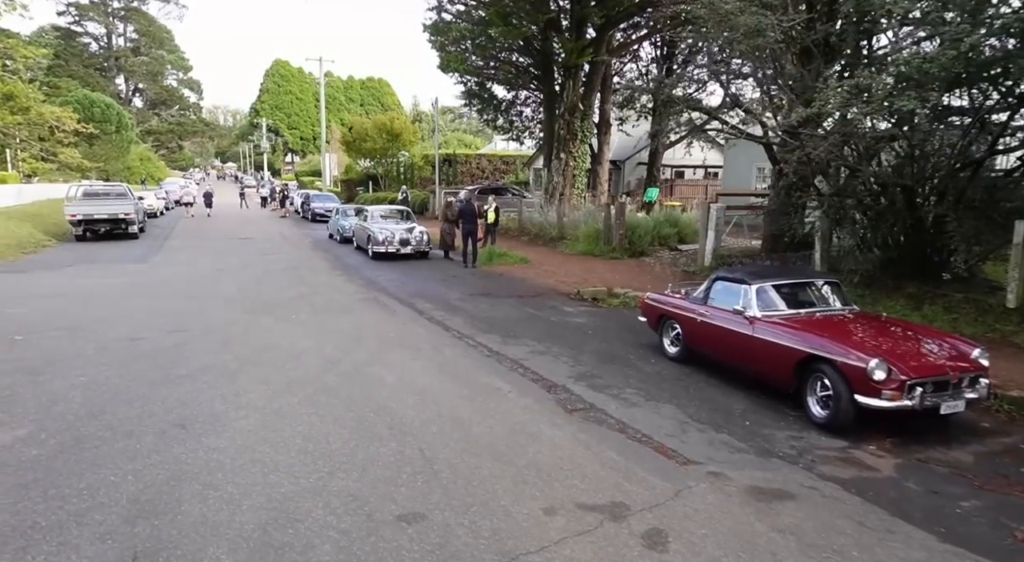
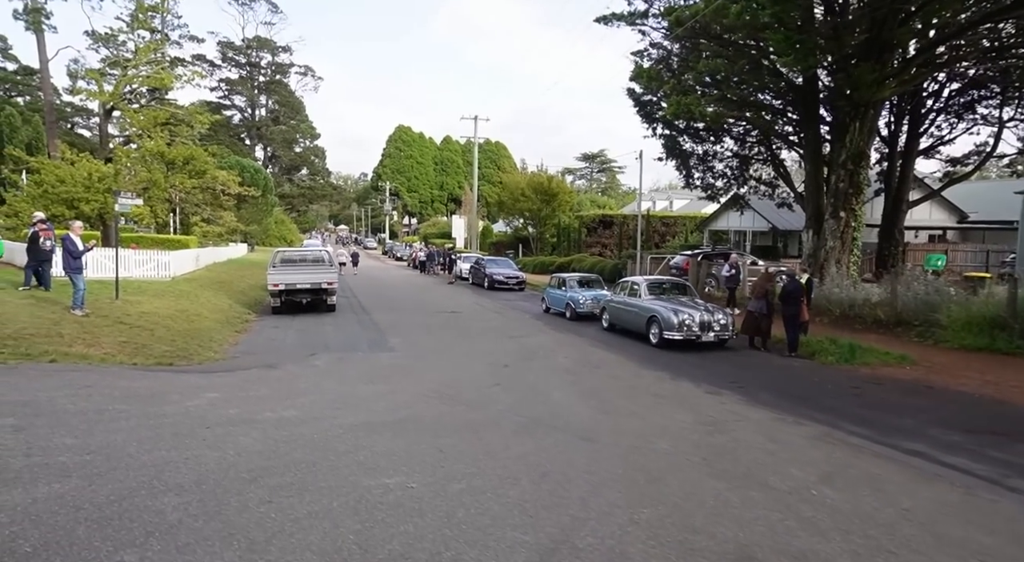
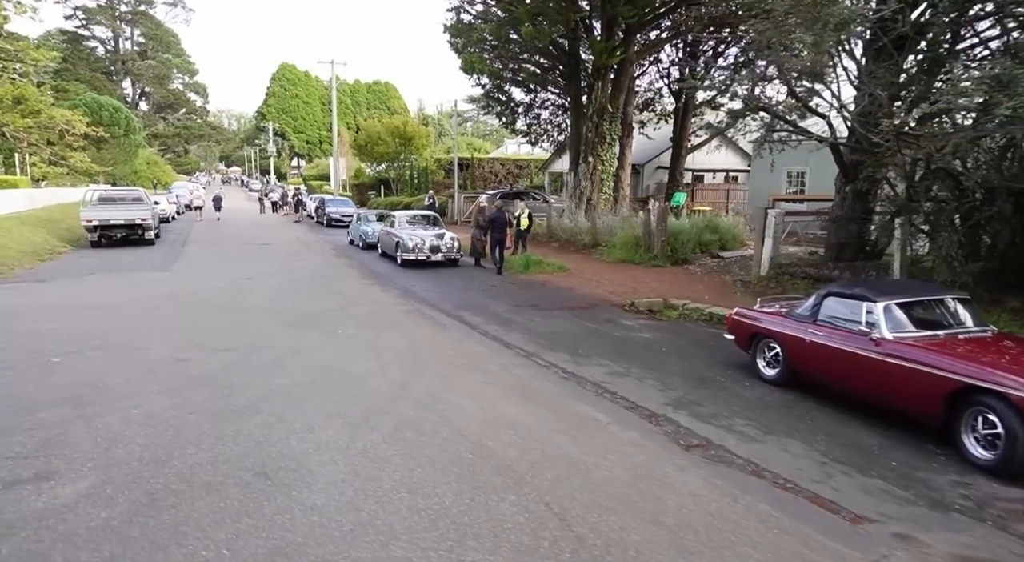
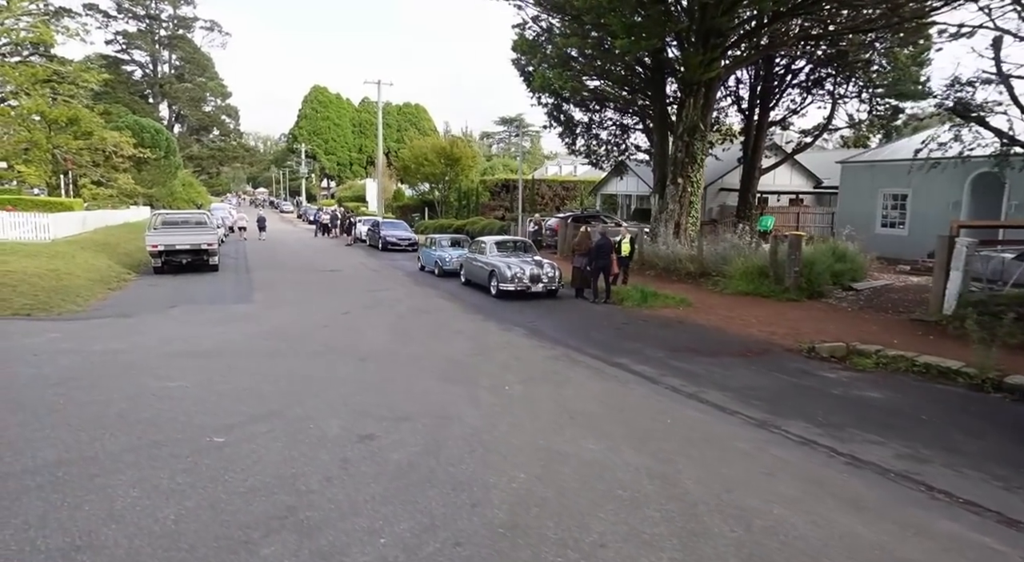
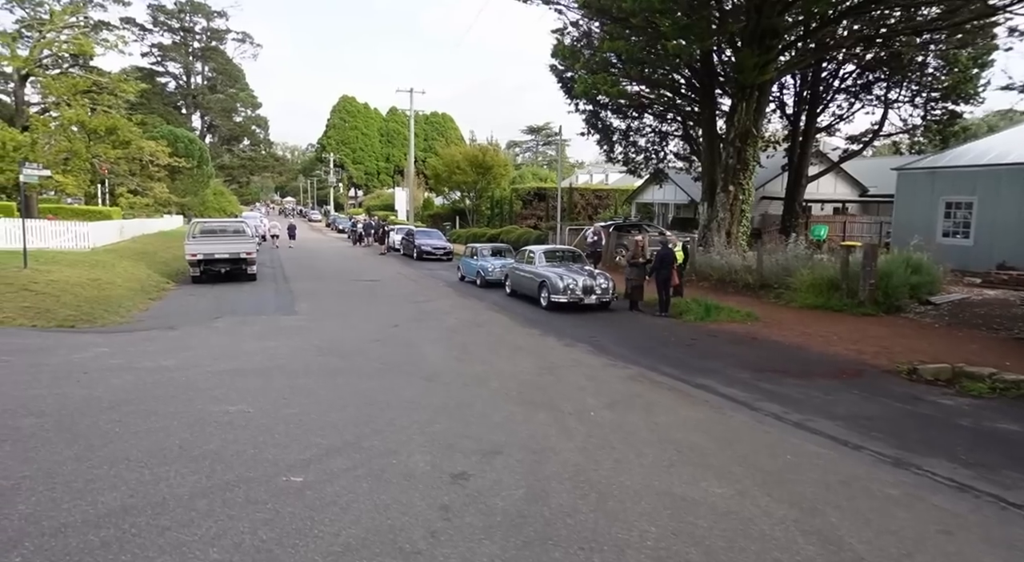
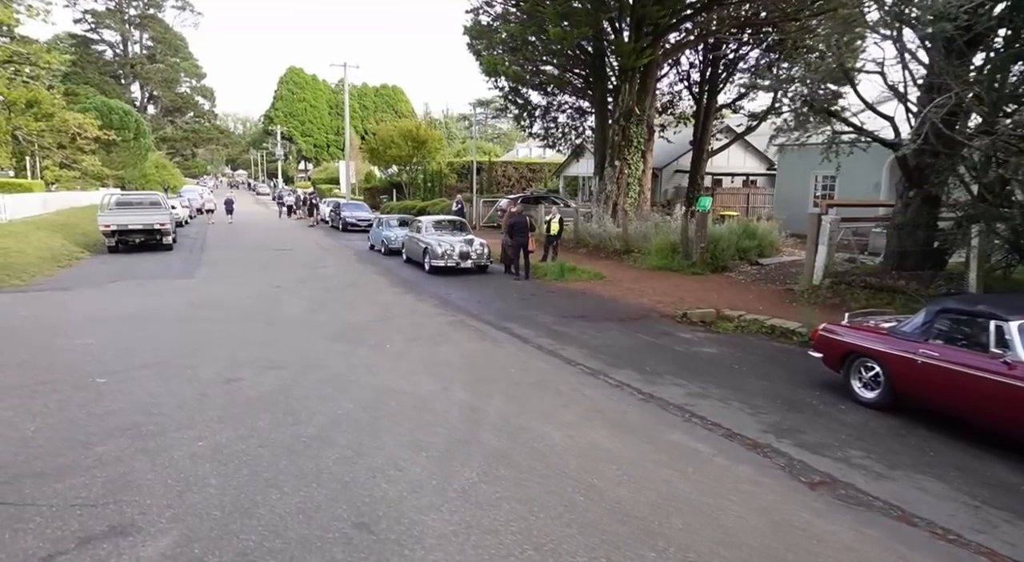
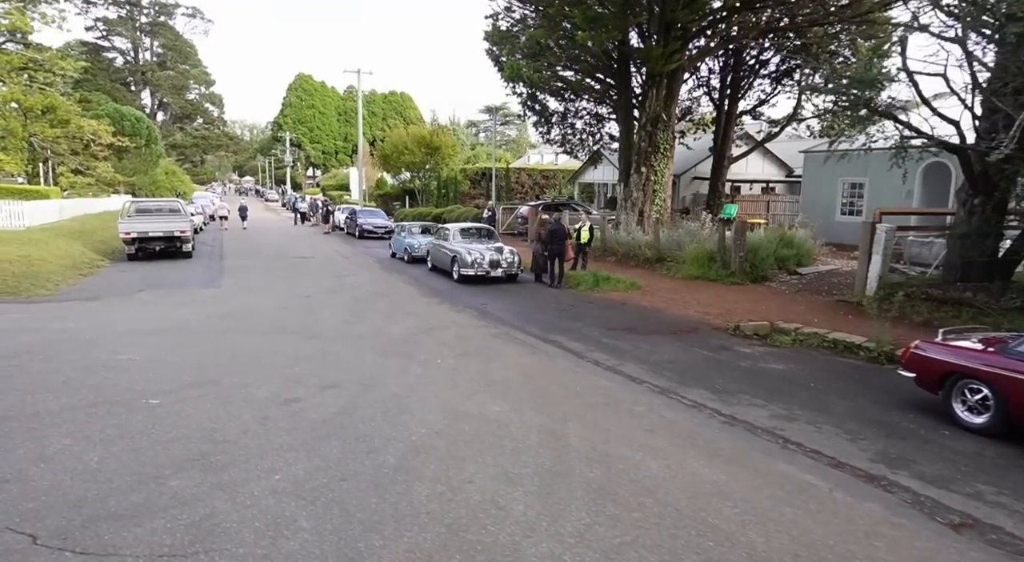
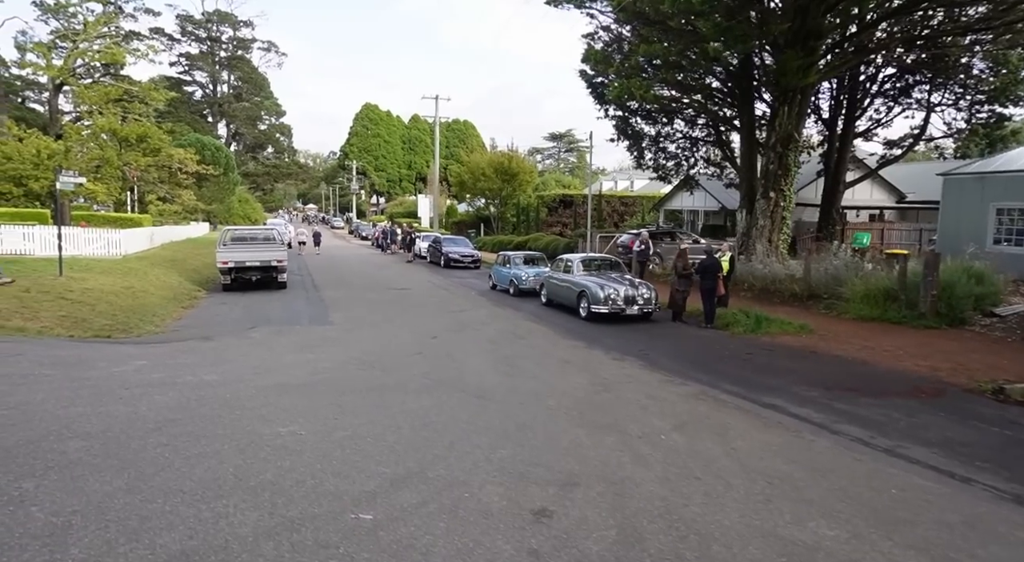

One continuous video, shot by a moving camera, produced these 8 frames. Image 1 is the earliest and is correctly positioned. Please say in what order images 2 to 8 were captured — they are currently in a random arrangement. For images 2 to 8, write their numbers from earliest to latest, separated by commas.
3, 6, 7, 4, 5, 8, 2
